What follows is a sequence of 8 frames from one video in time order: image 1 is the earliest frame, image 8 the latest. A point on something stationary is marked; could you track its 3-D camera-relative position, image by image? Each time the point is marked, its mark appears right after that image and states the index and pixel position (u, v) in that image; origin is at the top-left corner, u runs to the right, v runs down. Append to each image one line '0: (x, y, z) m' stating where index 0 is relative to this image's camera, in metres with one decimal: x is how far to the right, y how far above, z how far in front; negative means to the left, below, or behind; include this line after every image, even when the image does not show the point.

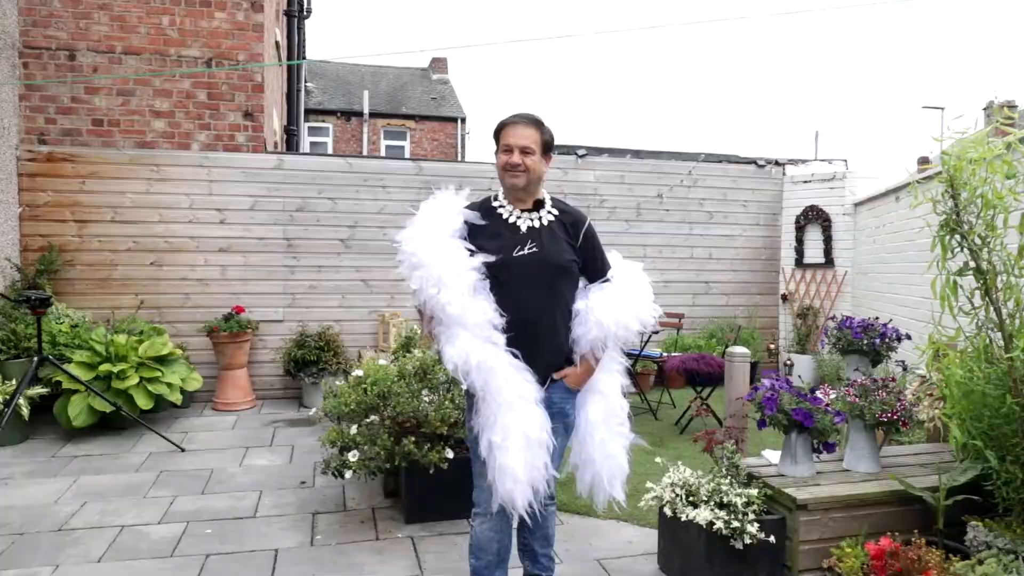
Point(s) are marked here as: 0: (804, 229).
0: (+2.5, +0.5, +6.5) m
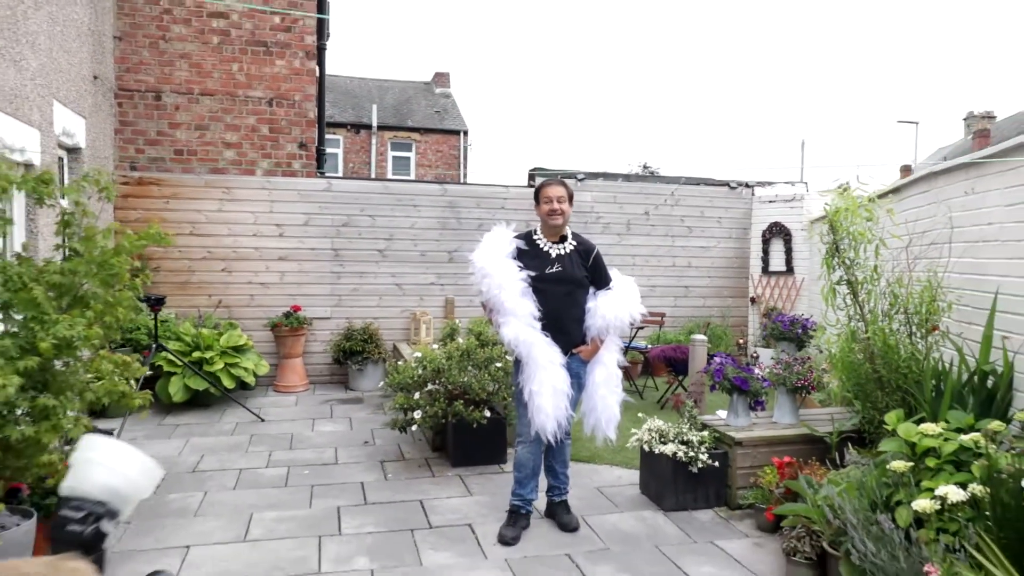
0: (+2.6, +0.5, +7.7) m
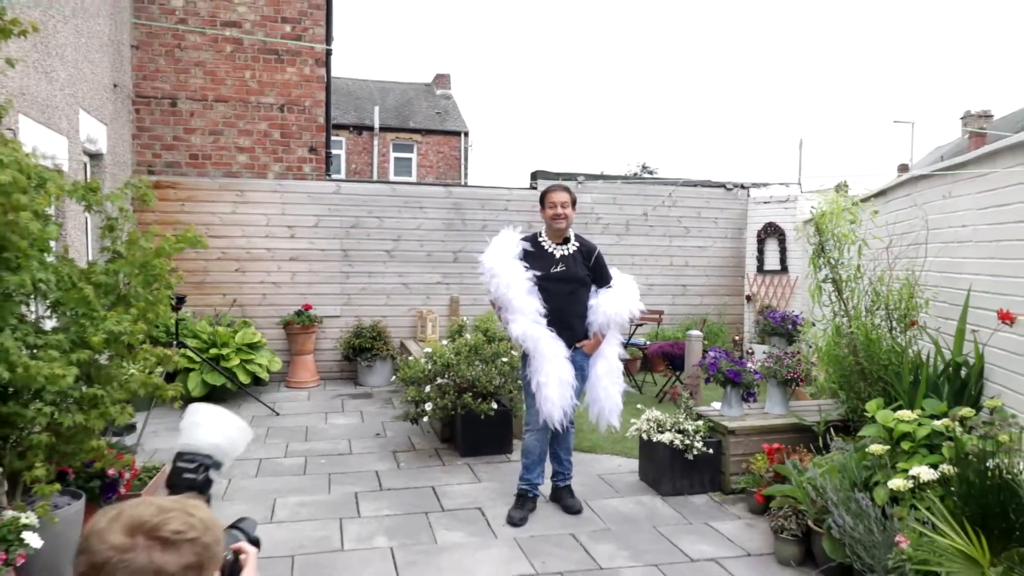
0: (+2.6, +0.5, +7.9) m
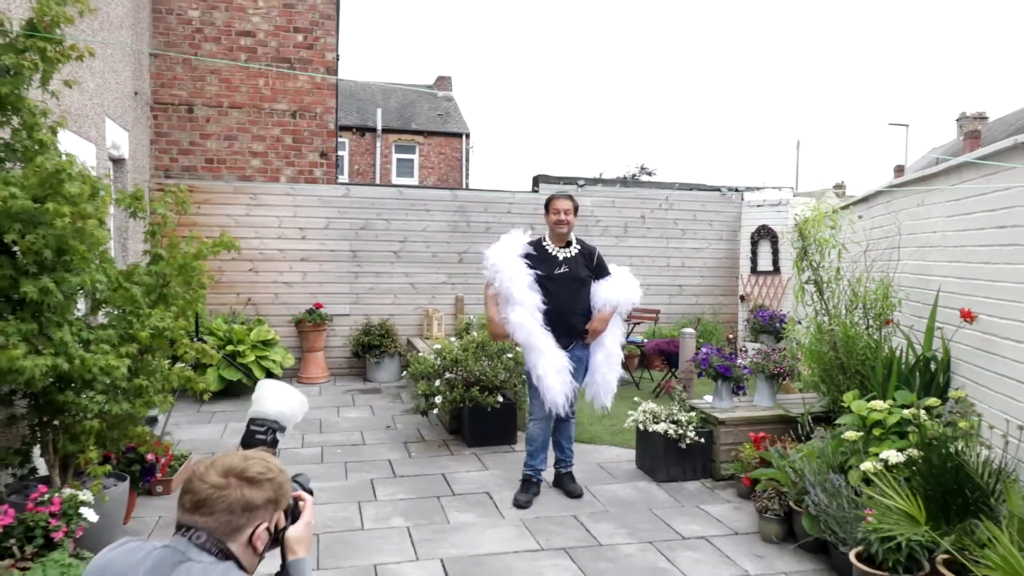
0: (+2.6, +0.5, +8.2) m
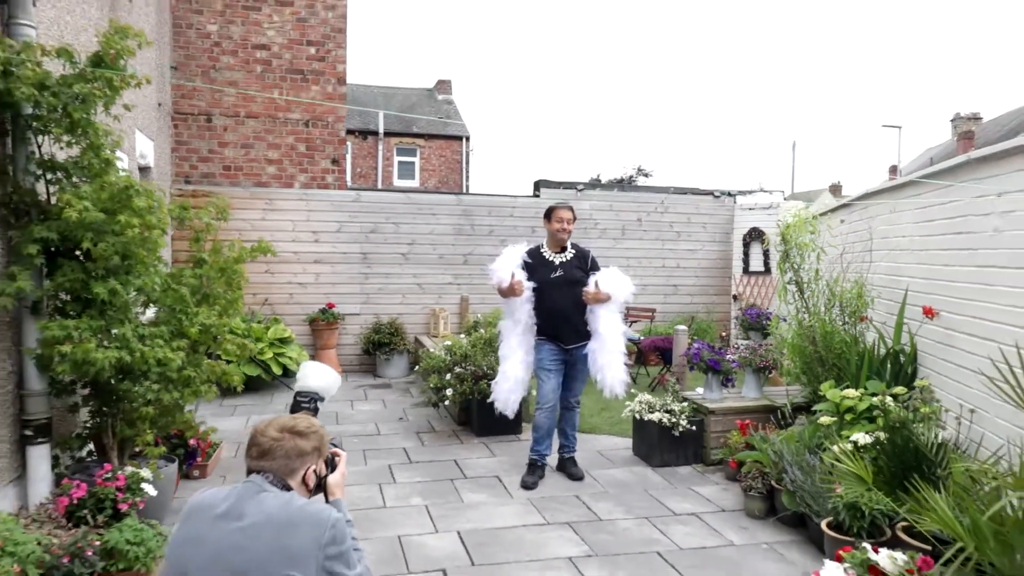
0: (+2.6, +0.5, +8.6) m
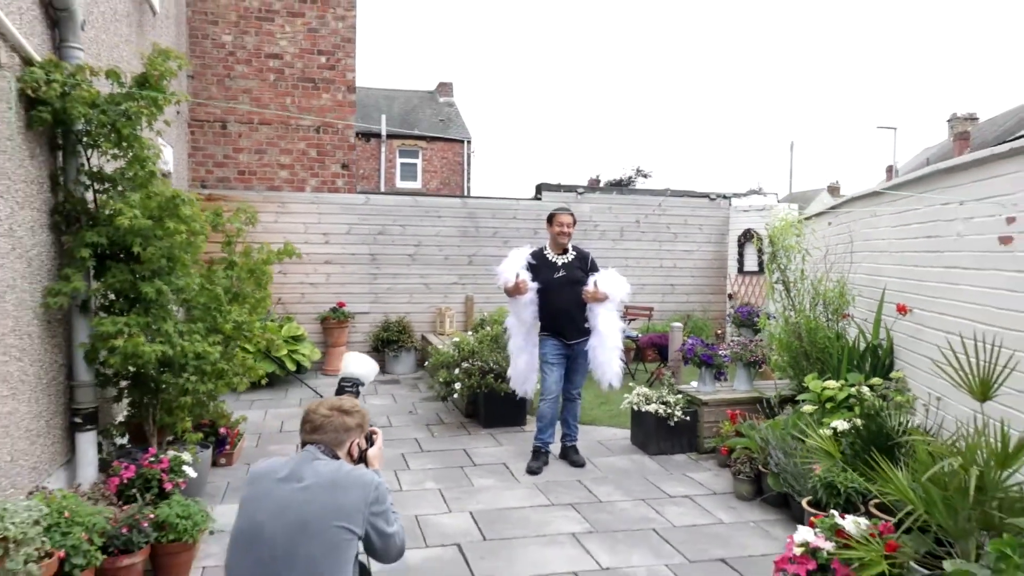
0: (+2.7, +0.5, +8.9) m
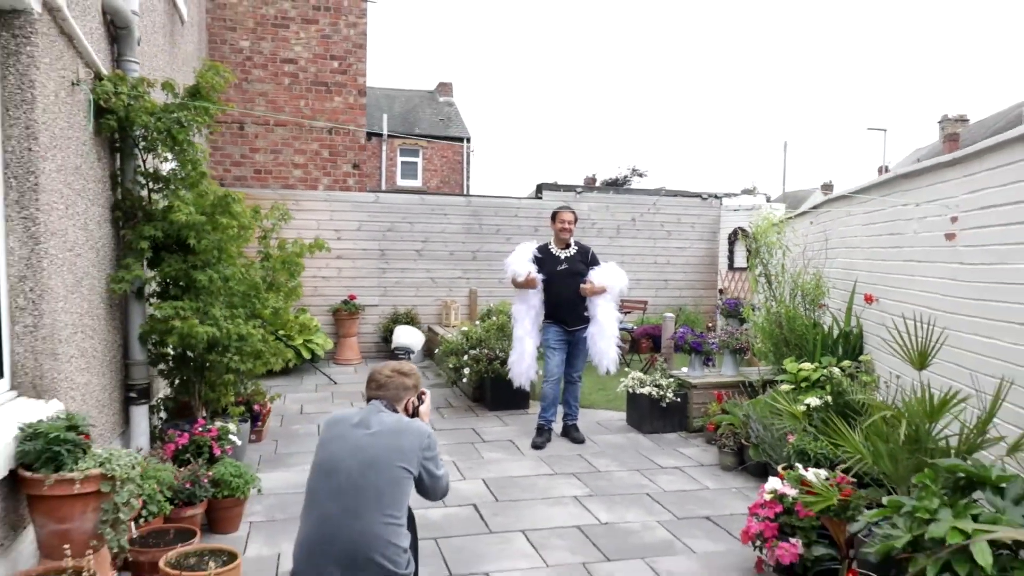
0: (+2.7, +0.5, +9.4) m
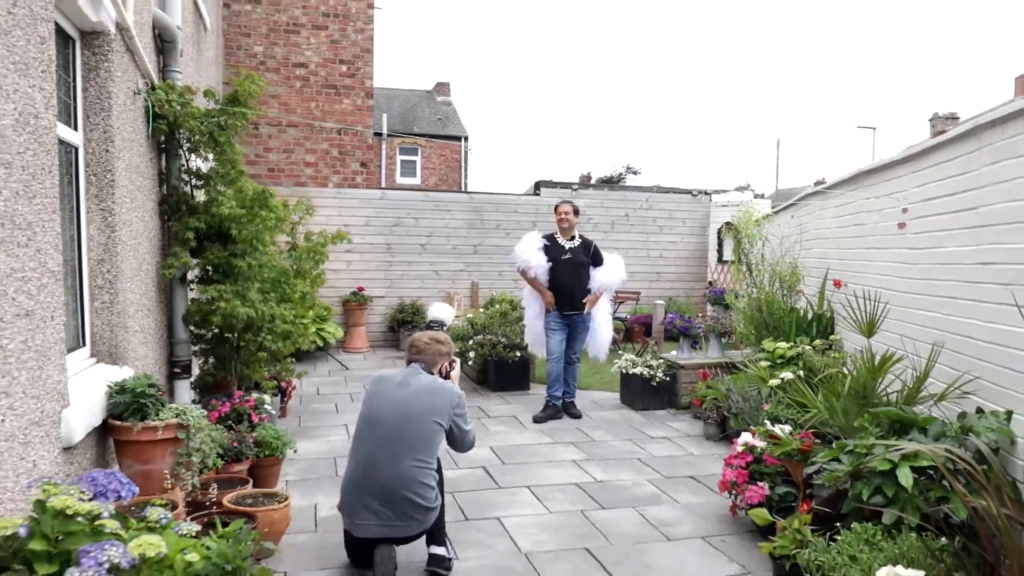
0: (+2.7, +0.6, +9.8) m
